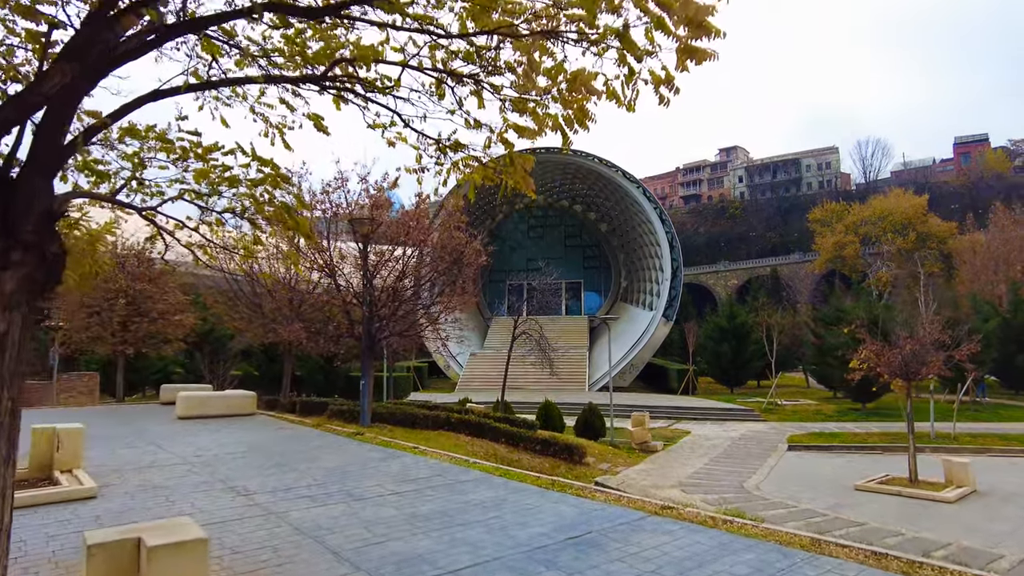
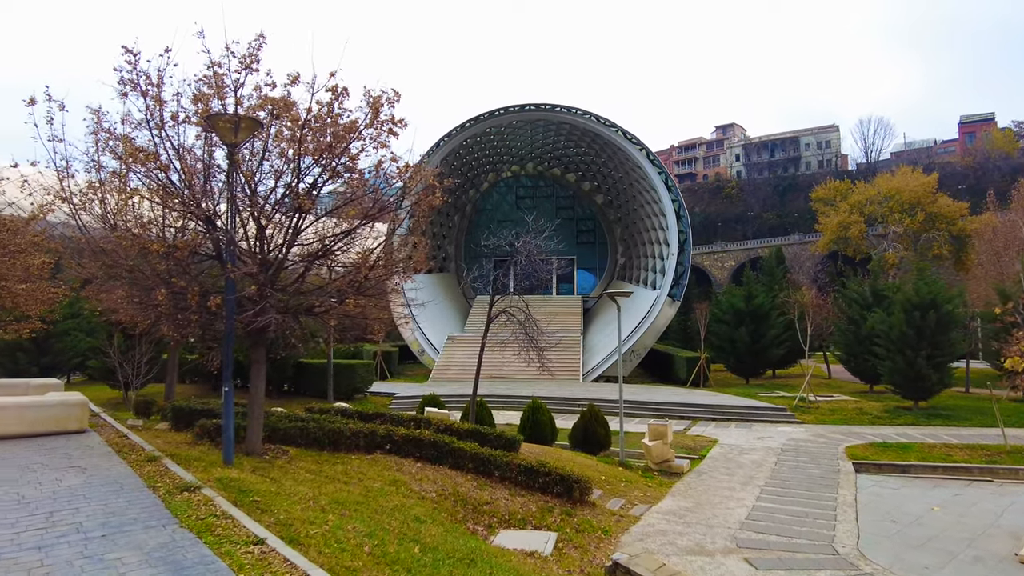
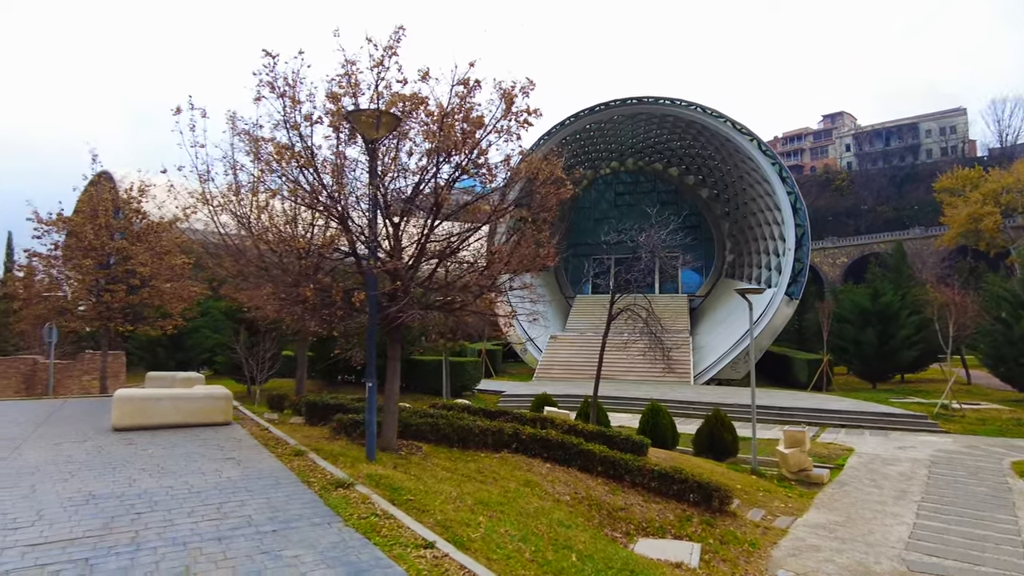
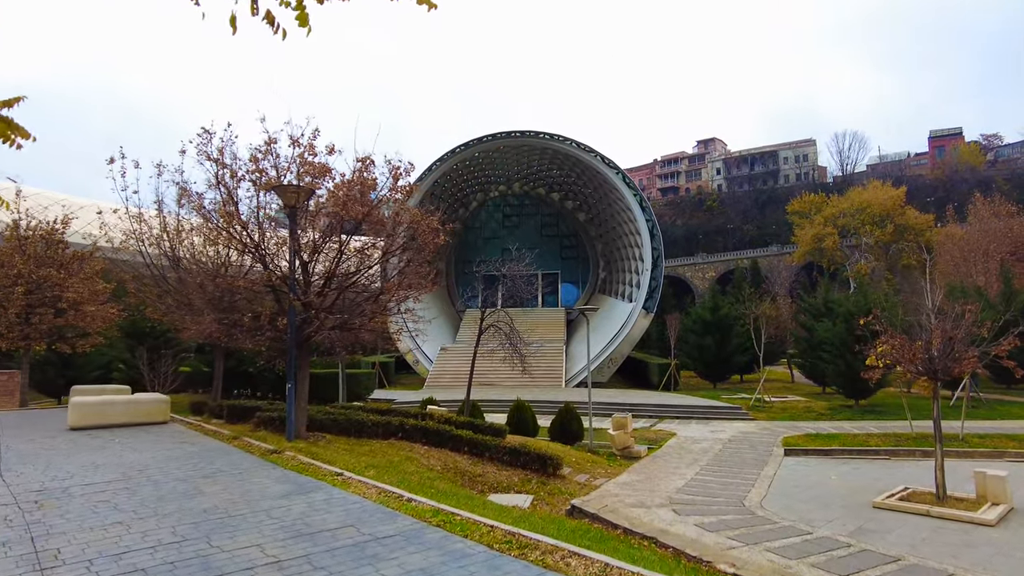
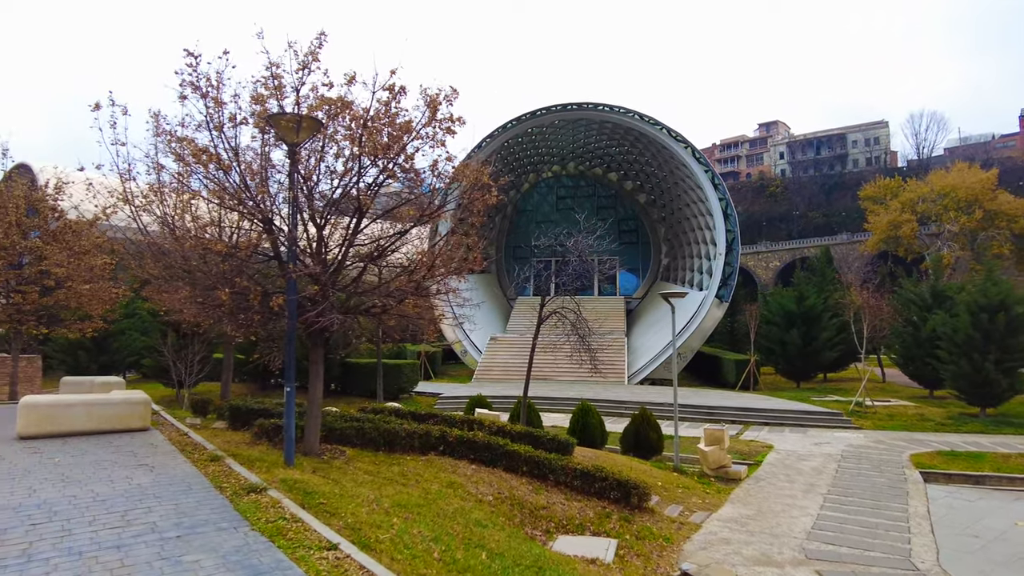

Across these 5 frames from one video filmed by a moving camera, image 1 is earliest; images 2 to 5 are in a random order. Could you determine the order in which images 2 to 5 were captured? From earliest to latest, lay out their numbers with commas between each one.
4, 2, 5, 3
